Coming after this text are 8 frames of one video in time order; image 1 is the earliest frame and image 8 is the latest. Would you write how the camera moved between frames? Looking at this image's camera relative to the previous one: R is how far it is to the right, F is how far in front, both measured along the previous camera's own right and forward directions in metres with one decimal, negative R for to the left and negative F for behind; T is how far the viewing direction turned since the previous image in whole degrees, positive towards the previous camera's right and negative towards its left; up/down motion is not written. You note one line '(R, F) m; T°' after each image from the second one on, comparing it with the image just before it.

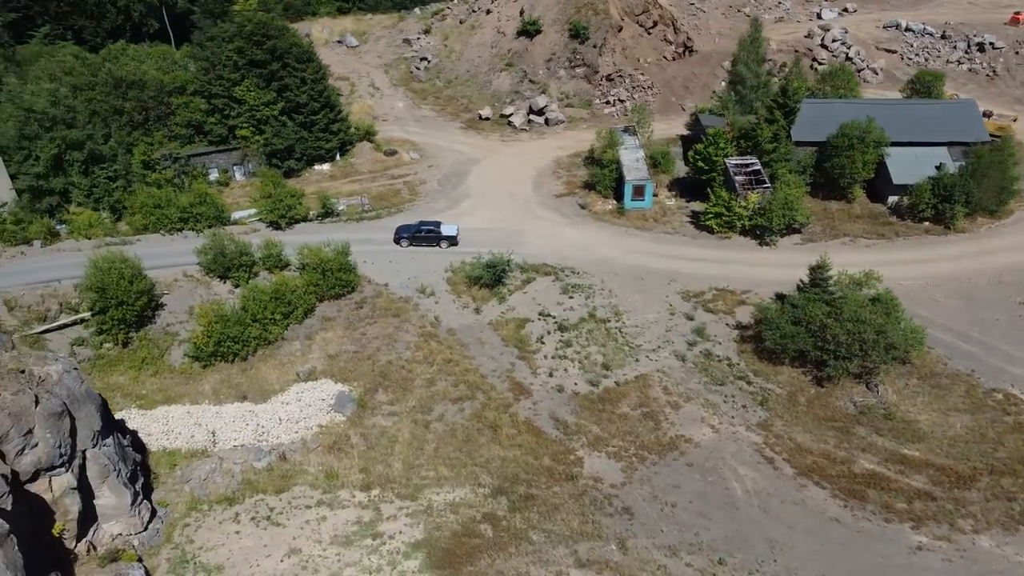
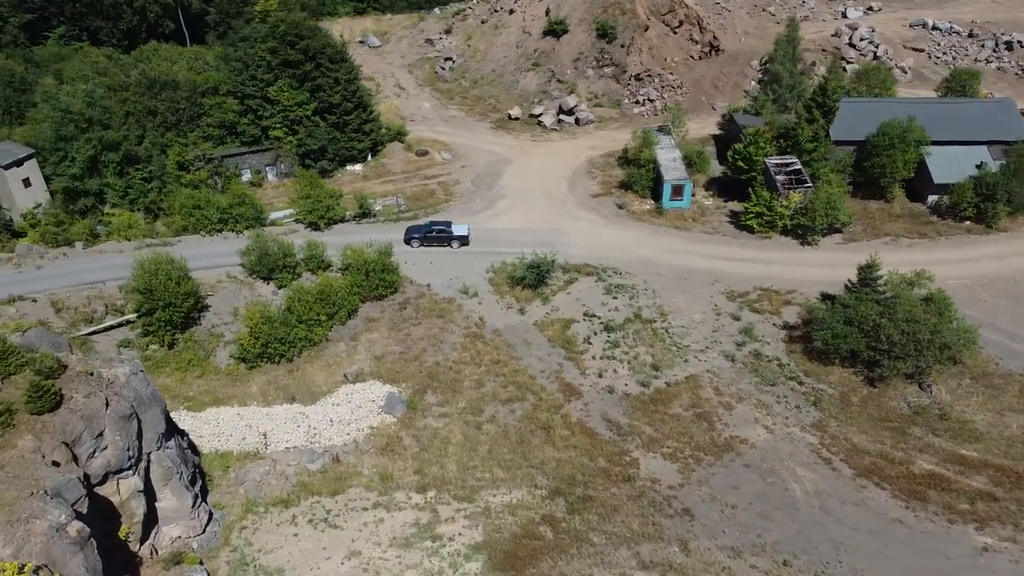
(-2.1, +0.1) m; 0°
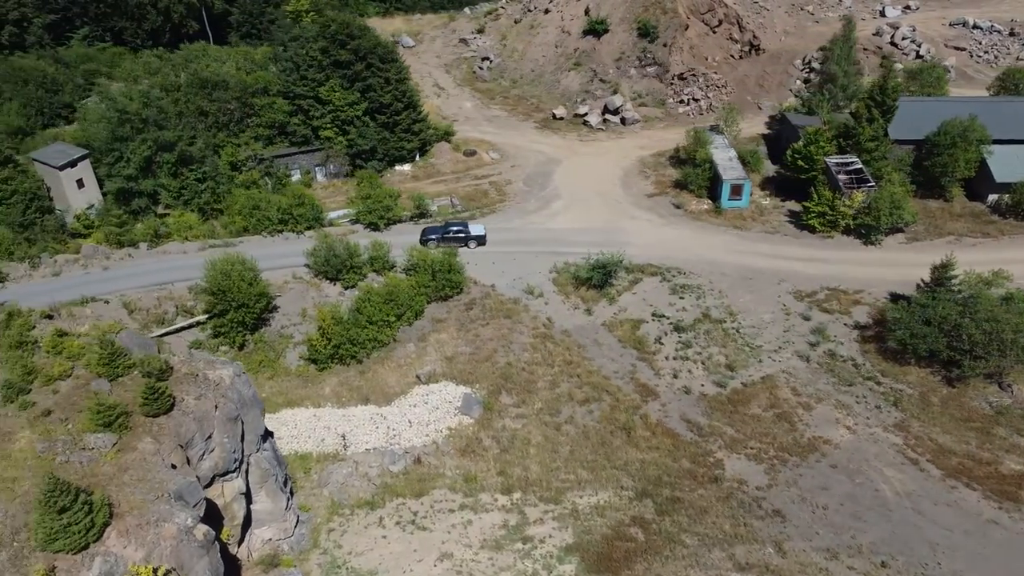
(-3.2, +0.1) m; 0°
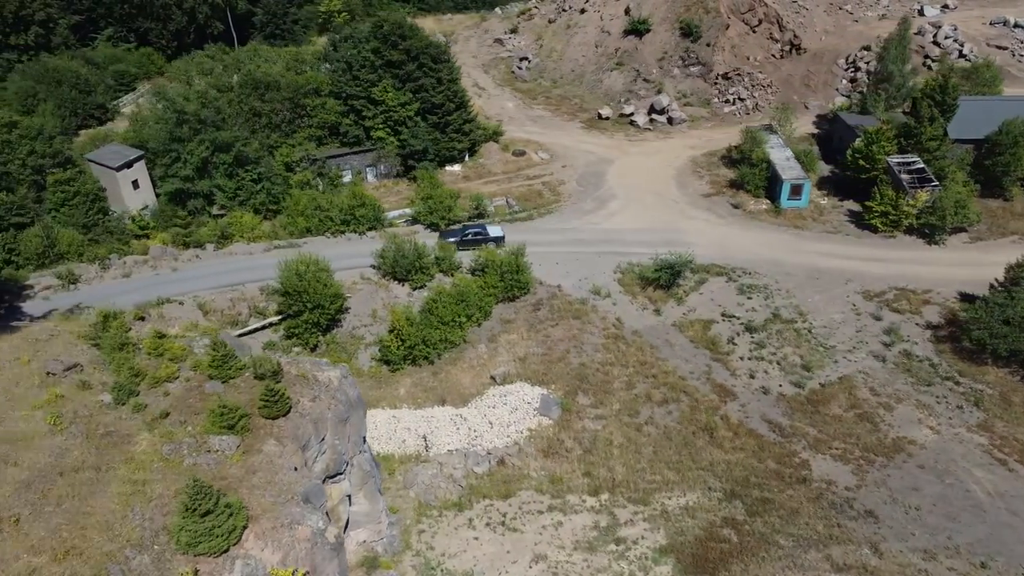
(-3.2, +0.1) m; 0°
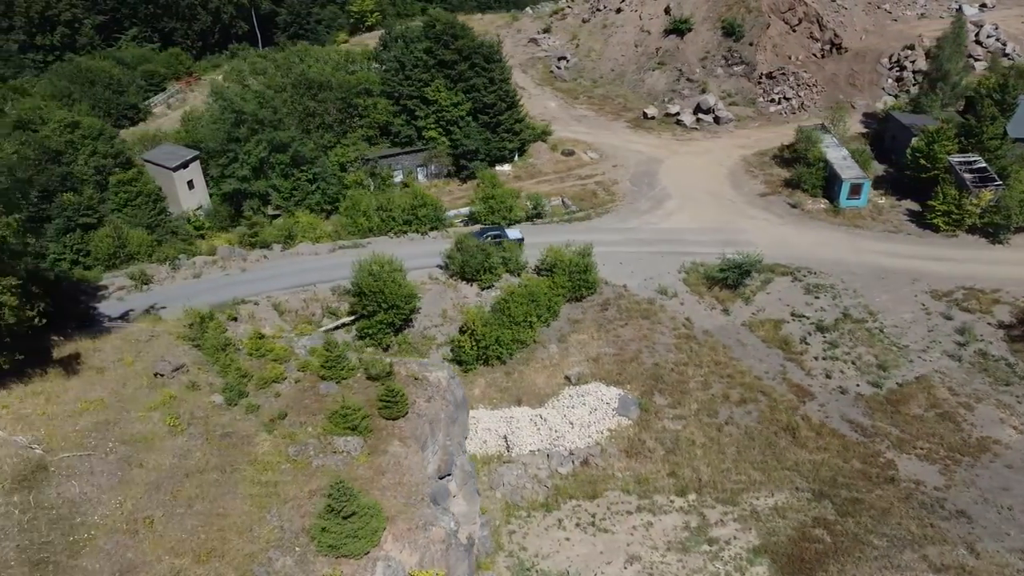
(-3.2, +0.1) m; 0°
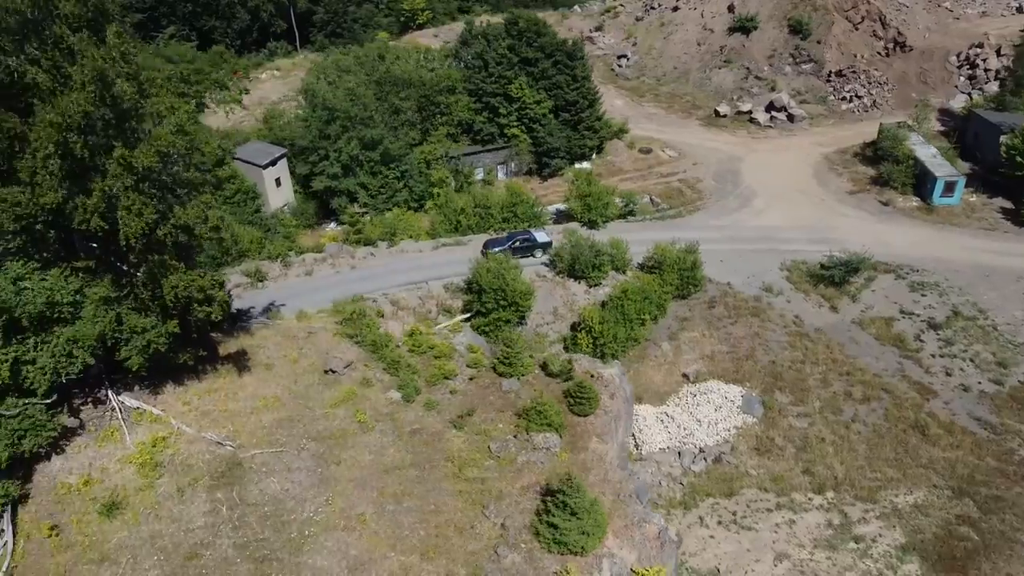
(-5.1, +0.1) m; 0°
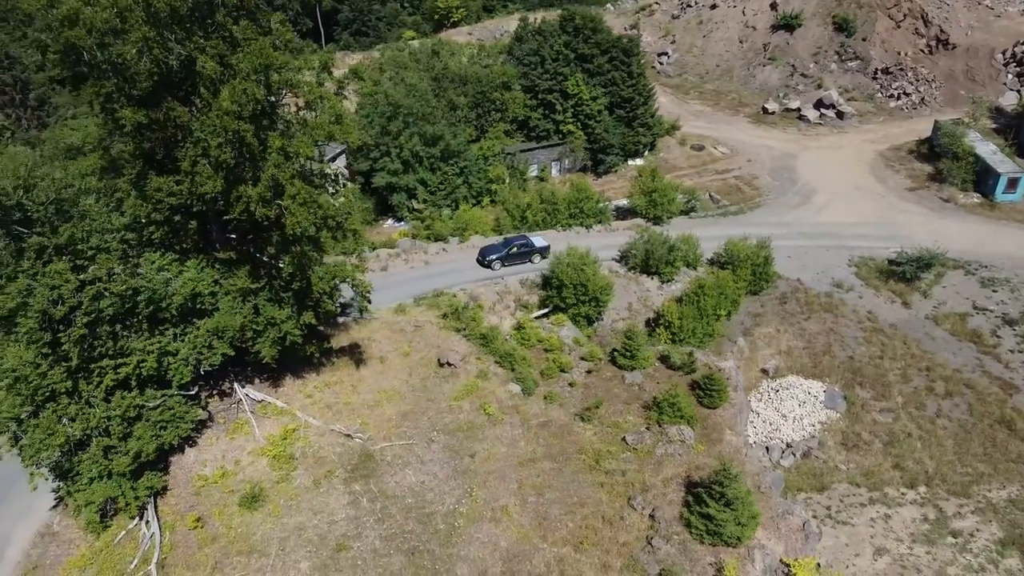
(-3.4, +0.1) m; 0°
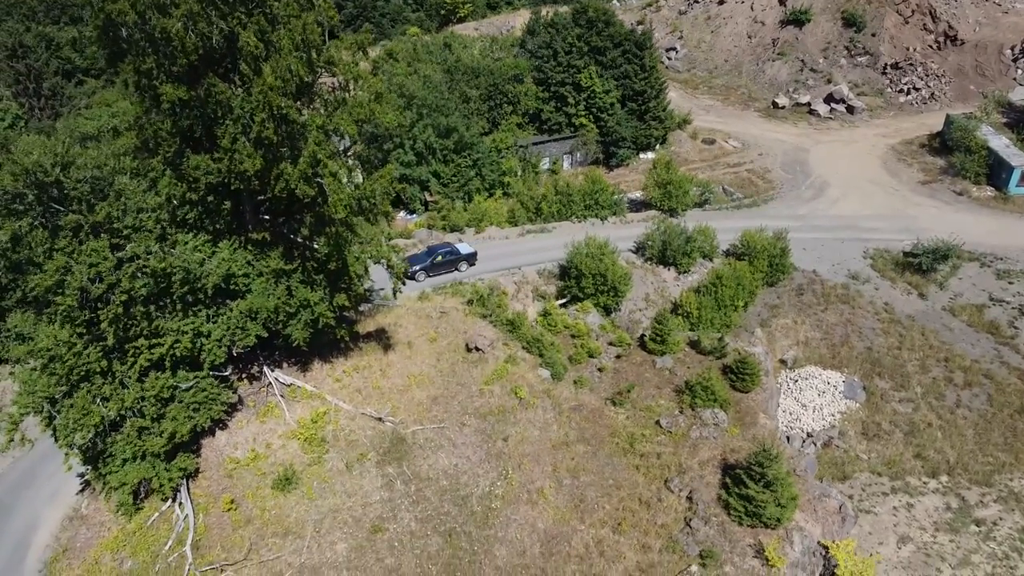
(-0.9, +0.1) m; 0°
